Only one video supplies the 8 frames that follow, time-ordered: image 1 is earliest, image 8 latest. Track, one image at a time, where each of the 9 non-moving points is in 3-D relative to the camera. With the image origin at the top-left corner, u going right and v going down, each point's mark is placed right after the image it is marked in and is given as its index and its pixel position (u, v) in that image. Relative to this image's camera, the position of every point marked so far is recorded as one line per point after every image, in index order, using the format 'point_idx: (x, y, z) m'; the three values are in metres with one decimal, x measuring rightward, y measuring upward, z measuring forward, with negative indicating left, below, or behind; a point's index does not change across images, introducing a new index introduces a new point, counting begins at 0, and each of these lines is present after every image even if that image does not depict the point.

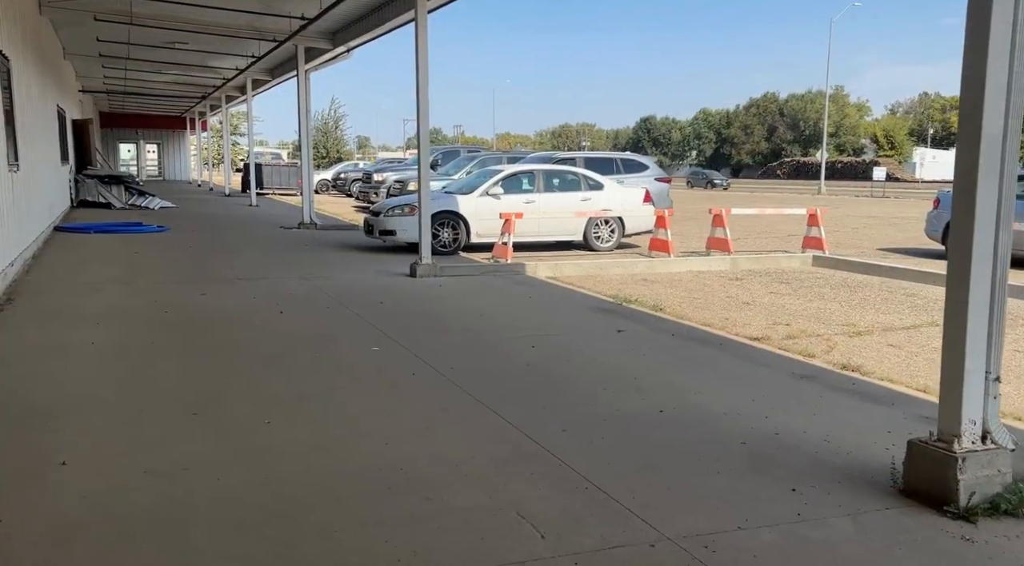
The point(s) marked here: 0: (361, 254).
0: (-2.2, +0.4, +13.3) m
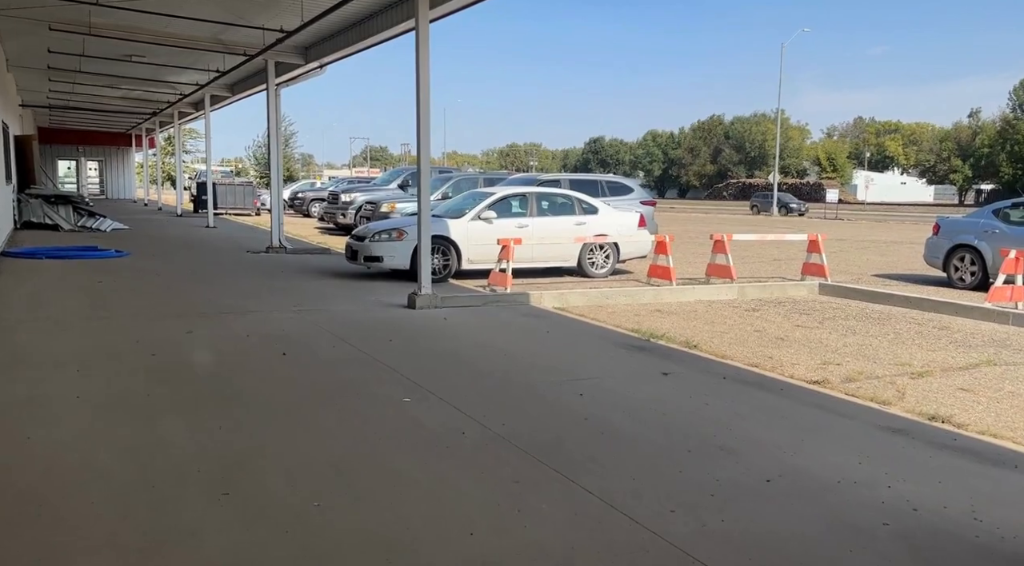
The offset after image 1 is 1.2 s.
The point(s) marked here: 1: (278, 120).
0: (-2.3, 0.0, +12.5) m
1: (-4.5, +3.2, +17.4) m
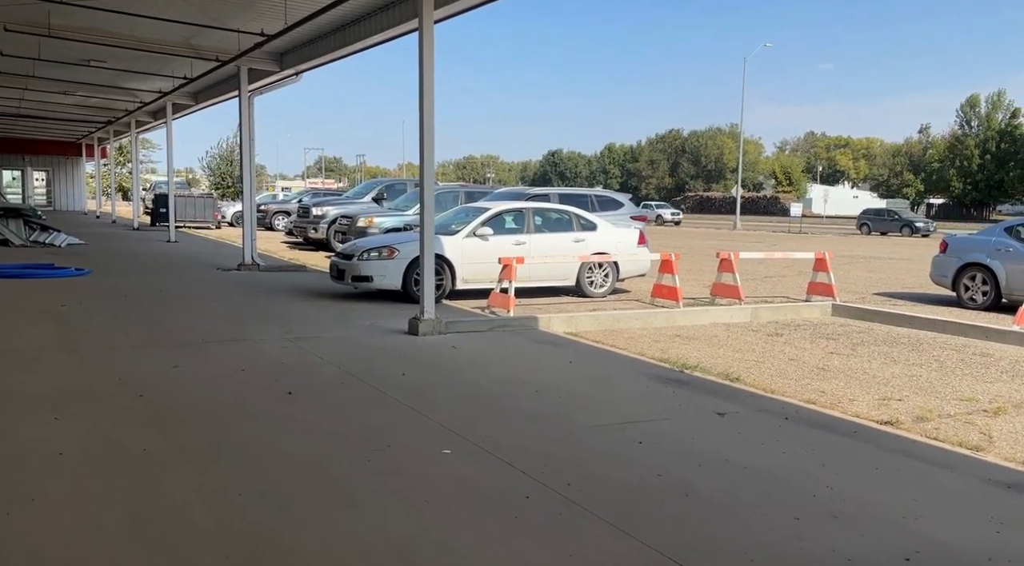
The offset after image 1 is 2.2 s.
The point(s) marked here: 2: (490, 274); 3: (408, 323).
0: (-2.3, -0.3, +11.6) m
1: (-4.8, +2.8, +16.5) m
2: (-0.3, +0.1, +12.6) m
3: (-1.1, -0.4, +9.8) m
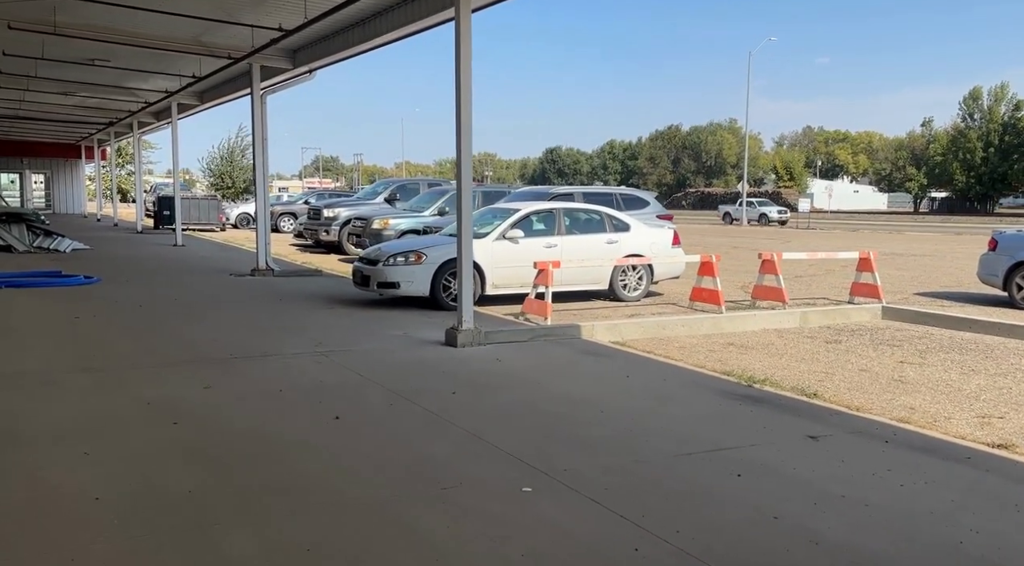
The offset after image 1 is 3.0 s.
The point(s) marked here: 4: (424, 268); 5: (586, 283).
0: (-1.9, -0.4, +11.0) m
1: (-4.4, +2.7, +15.9) m
2: (+0.1, +0.1, +12.0) m
3: (-0.7, -0.5, +9.3) m
4: (-1.1, +0.2, +11.6) m
5: (+1.0, 0.0, +12.3) m
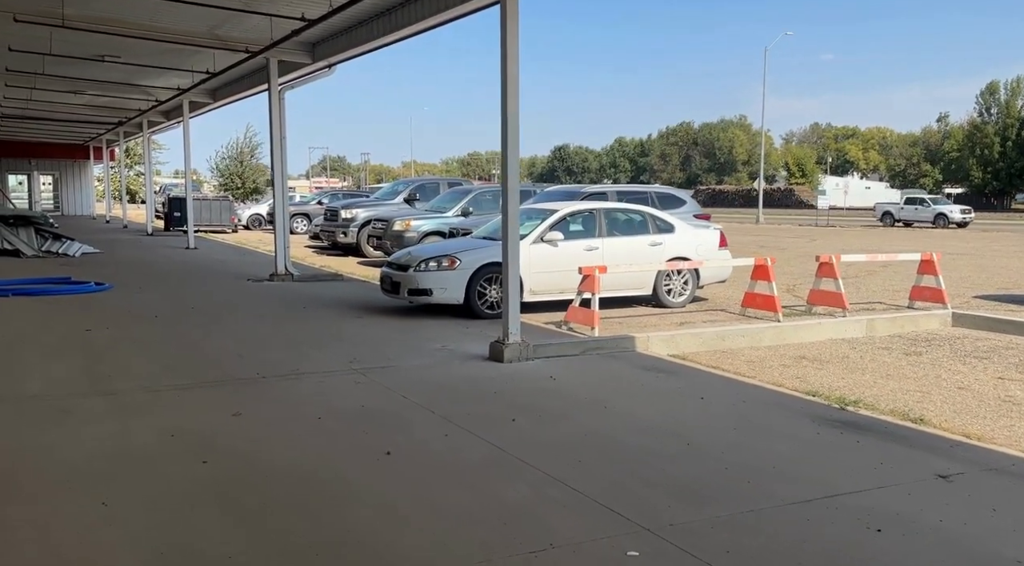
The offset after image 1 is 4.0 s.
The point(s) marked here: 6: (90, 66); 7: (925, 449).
0: (-1.4, -0.4, +10.3) m
1: (-3.9, +2.7, +15.1) m
2: (+0.6, 0.0, +11.2) m
3: (-0.2, -0.6, +8.5) m
4: (-0.7, +0.1, +10.9) m
5: (+1.5, -0.1, +11.5) m
6: (-8.5, +4.4, +18.0) m
7: (+2.5, -1.0, +5.3) m
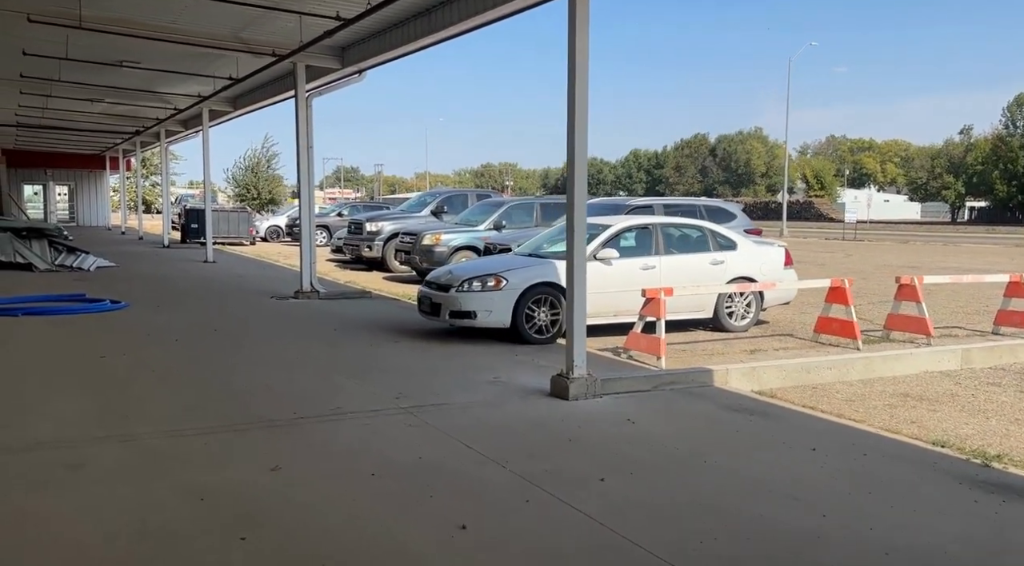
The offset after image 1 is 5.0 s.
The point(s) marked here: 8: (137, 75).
0: (-0.8, -0.7, +9.4) m
1: (-3.2, +2.4, +14.3) m
2: (+1.2, -0.3, +10.3) m
3: (+0.3, -0.8, +7.6) m
4: (-0.1, -0.1, +9.9) m
5: (+2.1, -0.3, +10.6) m
6: (-7.8, +4.1, +17.3) m
7: (+3.0, -1.2, +4.4) m
8: (-7.3, +4.1, +17.5) m
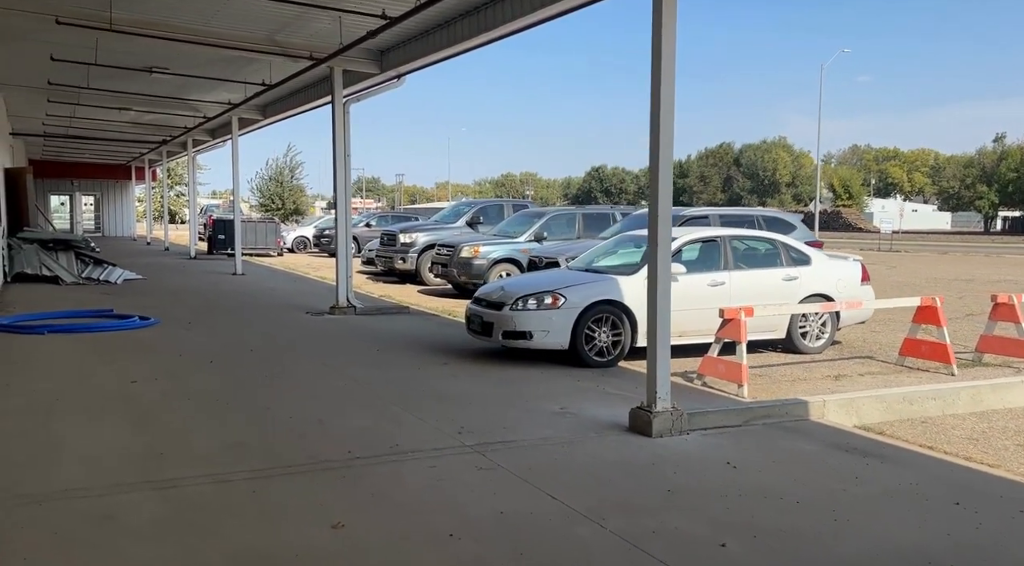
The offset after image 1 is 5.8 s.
0: (-0.2, -0.9, +8.6) m
1: (-2.5, +2.1, +13.6) m
2: (+1.8, -0.5, +9.5) m
3: (+0.9, -1.0, +6.8) m
4: (+0.5, -0.3, +9.2) m
5: (+2.7, -0.5, +9.7) m
6: (-7.0, +3.8, +16.7) m
7: (+3.4, -1.3, +3.5) m
8: (-6.5, +3.8, +16.9) m
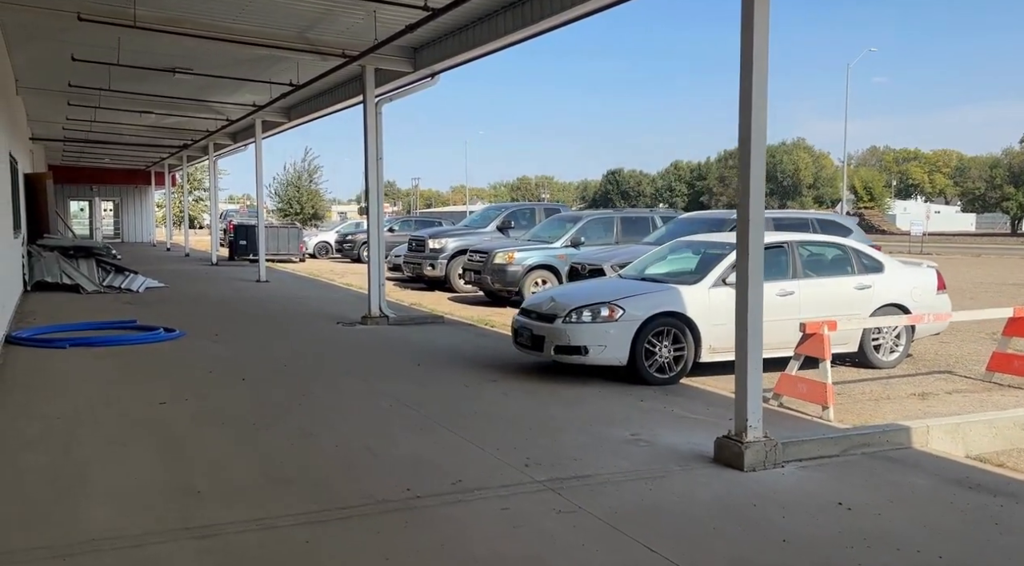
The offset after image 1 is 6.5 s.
0: (+0.3, -1.0, +7.9) m
1: (-1.9, +2.0, +13.0) m
2: (+2.3, -0.6, +8.8) m
3: (+1.3, -1.1, +6.1) m
4: (+1.0, -0.4, +8.5) m
5: (+3.2, -0.6, +9.0) m
6: (-6.4, +3.7, +16.2) m
7: (+3.9, -1.4, +2.8) m
8: (-5.9, +3.6, +16.4) m
